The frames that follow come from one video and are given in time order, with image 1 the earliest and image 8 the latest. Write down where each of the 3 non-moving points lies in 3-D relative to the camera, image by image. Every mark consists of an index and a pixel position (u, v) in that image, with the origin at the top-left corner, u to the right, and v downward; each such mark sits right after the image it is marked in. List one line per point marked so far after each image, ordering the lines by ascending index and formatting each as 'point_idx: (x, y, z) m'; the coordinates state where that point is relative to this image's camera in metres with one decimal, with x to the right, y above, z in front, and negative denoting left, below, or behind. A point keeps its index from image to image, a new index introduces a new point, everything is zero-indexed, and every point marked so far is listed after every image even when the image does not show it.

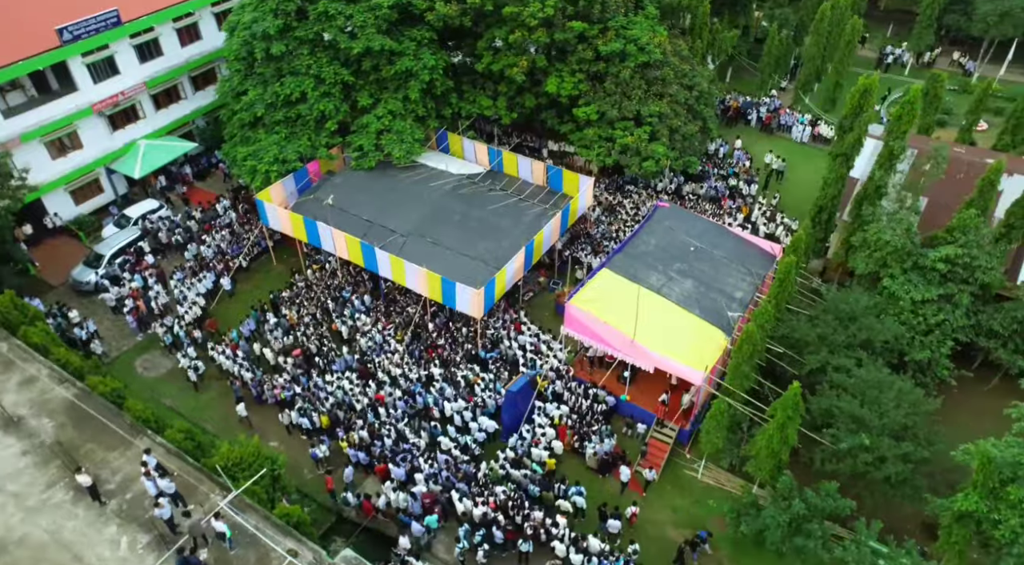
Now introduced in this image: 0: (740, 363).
0: (+4.9, -1.8, +16.6) m
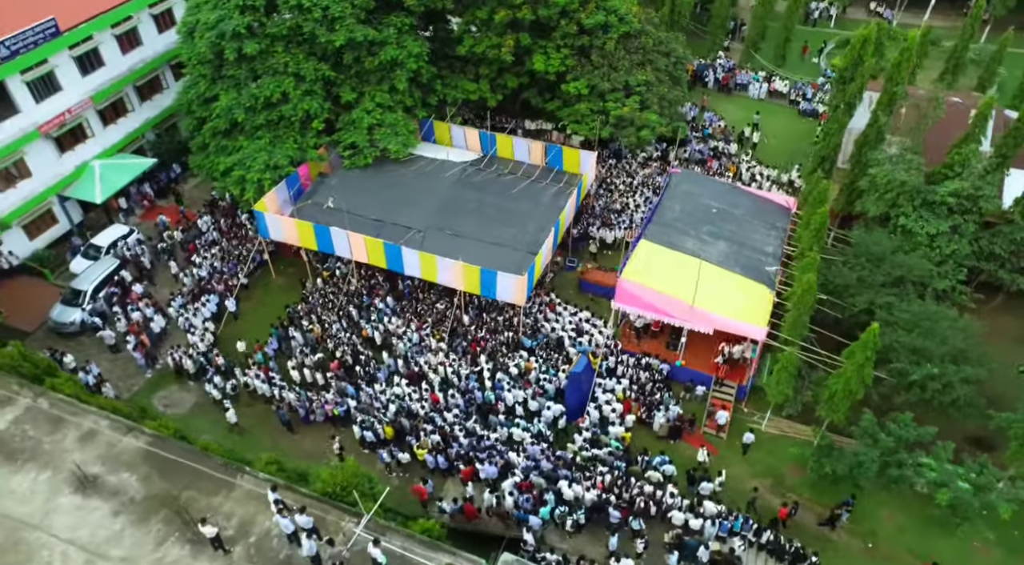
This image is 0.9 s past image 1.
0: (+6.5, -0.7, +17.3) m
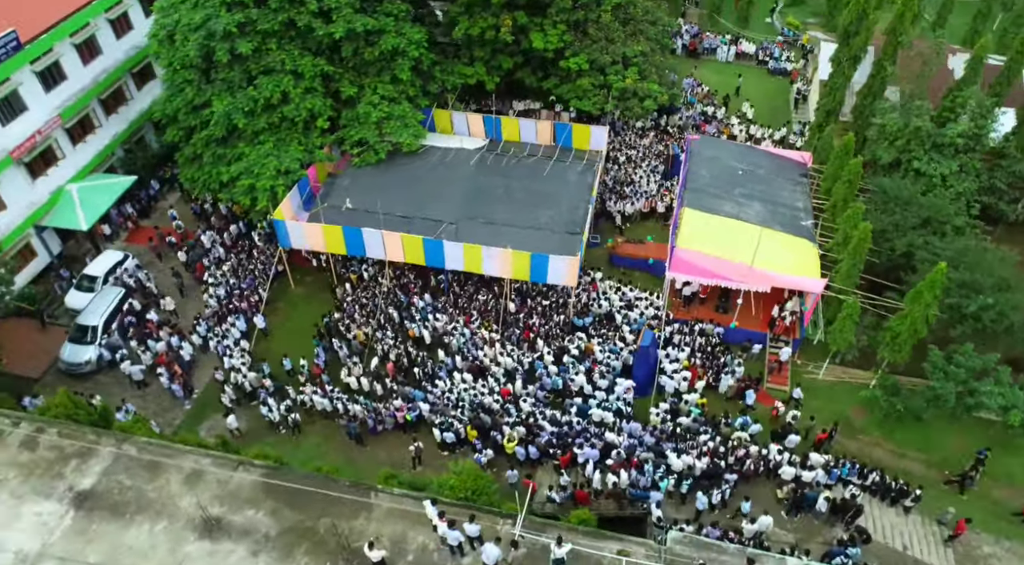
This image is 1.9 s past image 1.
0: (+8.1, +0.5, +17.9) m
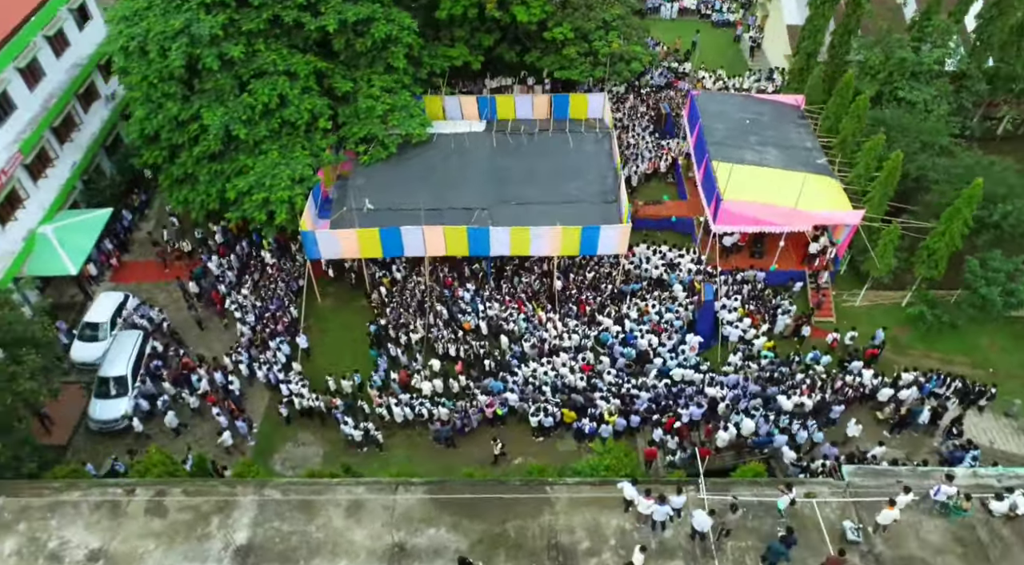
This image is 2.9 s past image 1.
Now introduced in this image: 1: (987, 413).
0: (+9.3, +2.3, +18.9) m
1: (+10.8, -3.0, +17.1) m
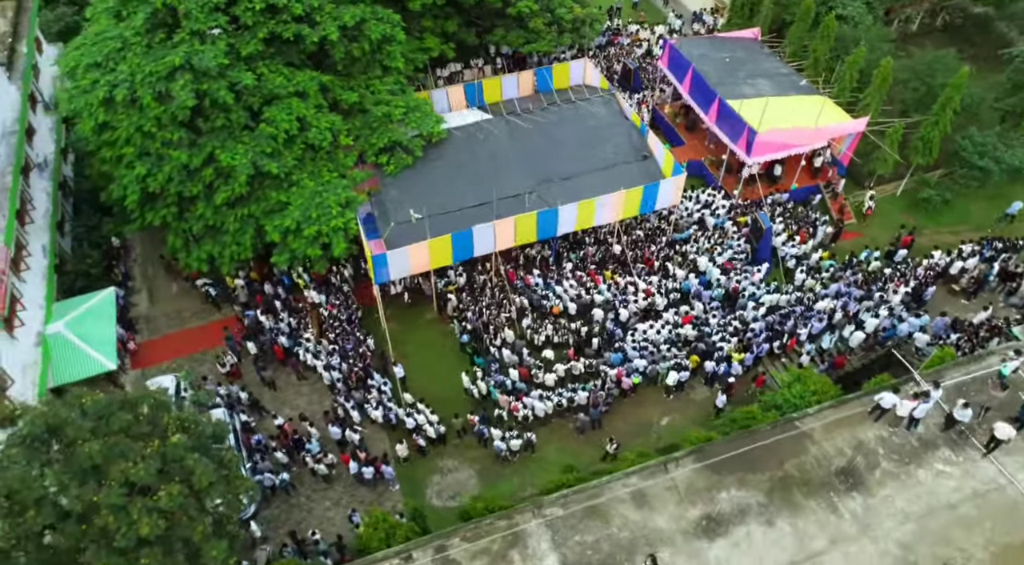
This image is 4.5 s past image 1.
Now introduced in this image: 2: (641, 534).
0: (+10.1, +5.1, +21.0) m
1: (+13.2, +0.4, +19.8) m
2: (+2.0, -3.8, +11.5) m
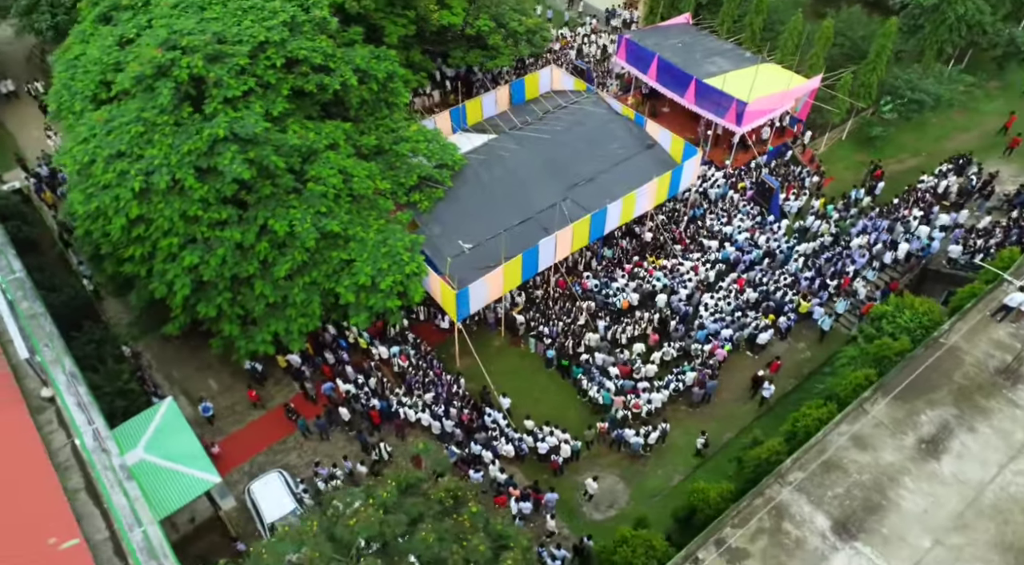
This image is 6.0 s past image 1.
0: (+9.6, +7.0, +23.3) m
1: (+13.8, +3.2, +22.9) m
2: (+6.0, -3.1, +12.3) m
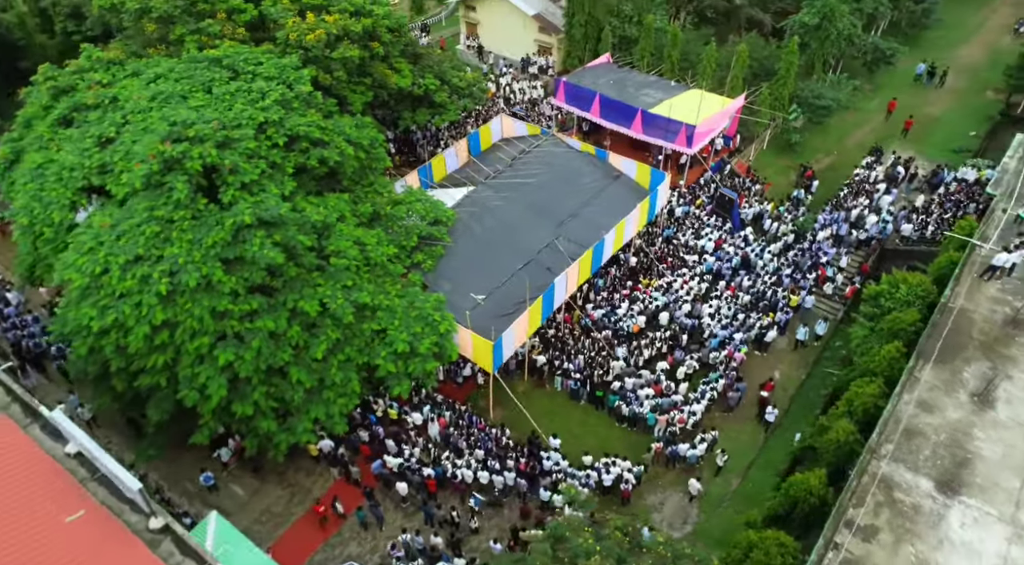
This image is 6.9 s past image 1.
0: (+7.7, +7.0, +25.5) m
1: (+12.6, +4.0, +25.7) m
2: (+7.9, -2.6, +13.6) m
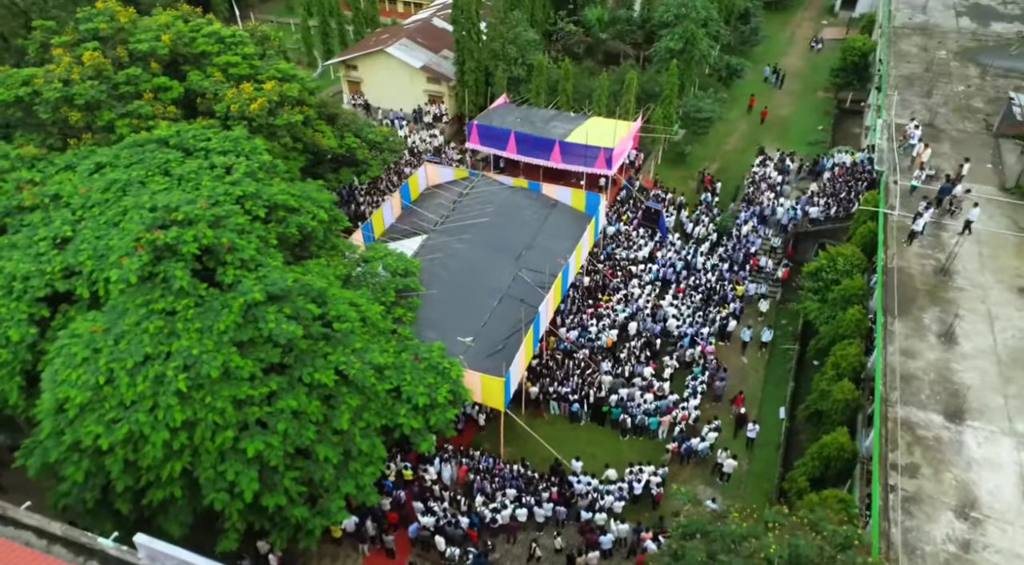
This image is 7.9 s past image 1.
0: (+4.3, +6.7, +27.5) m
1: (+9.5, +4.5, +28.6) m
2: (+8.7, -1.7, +15.5) m
